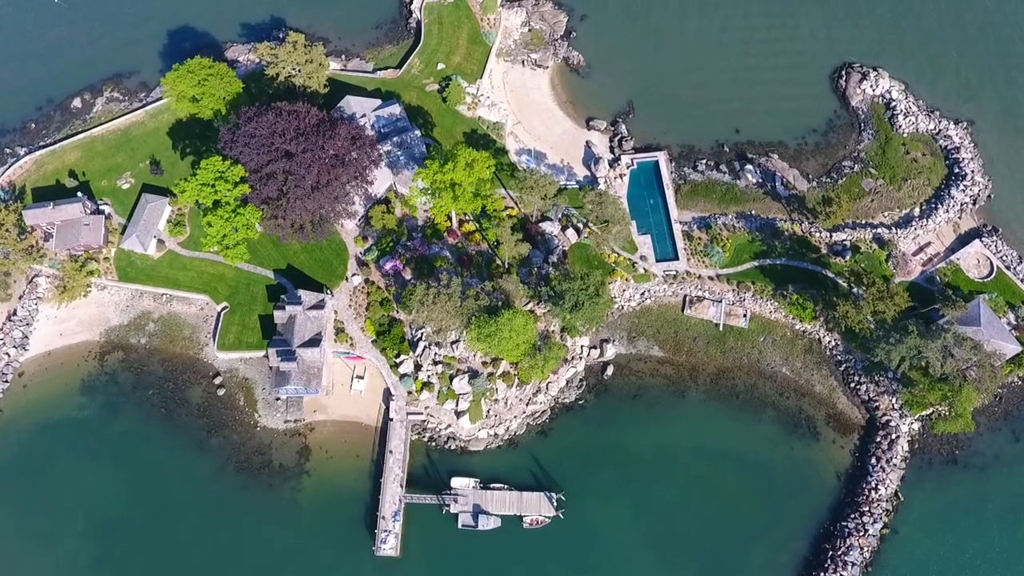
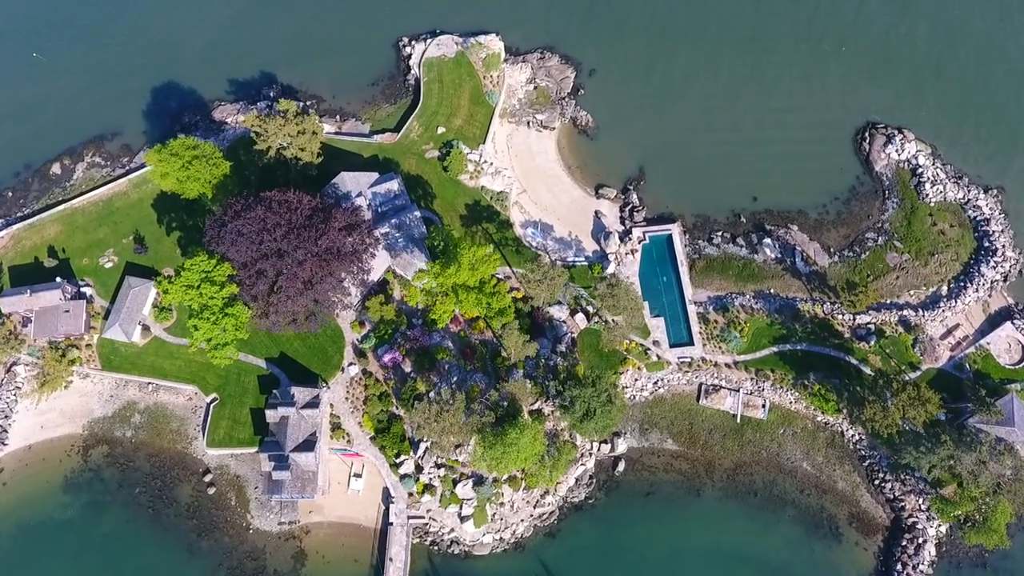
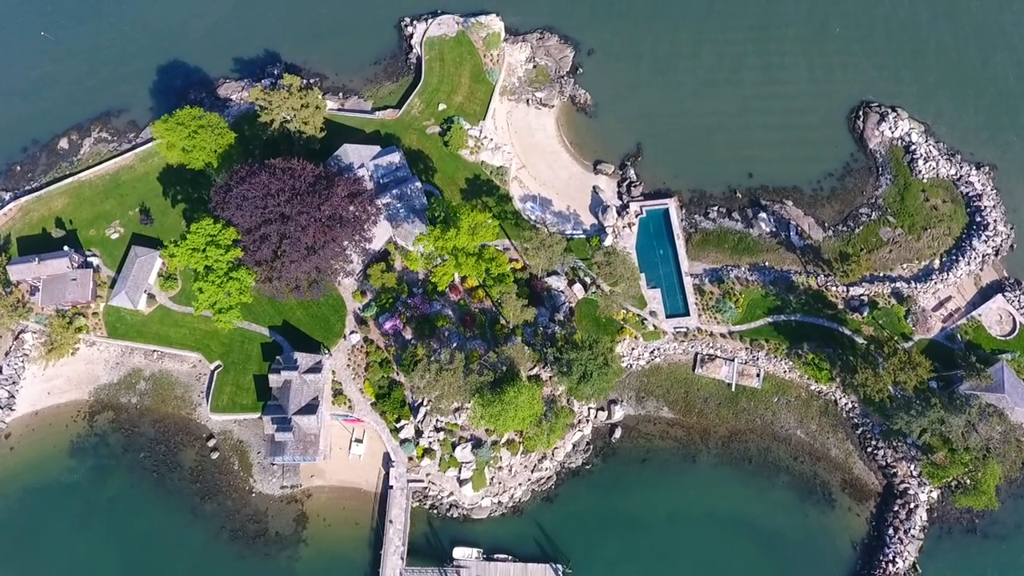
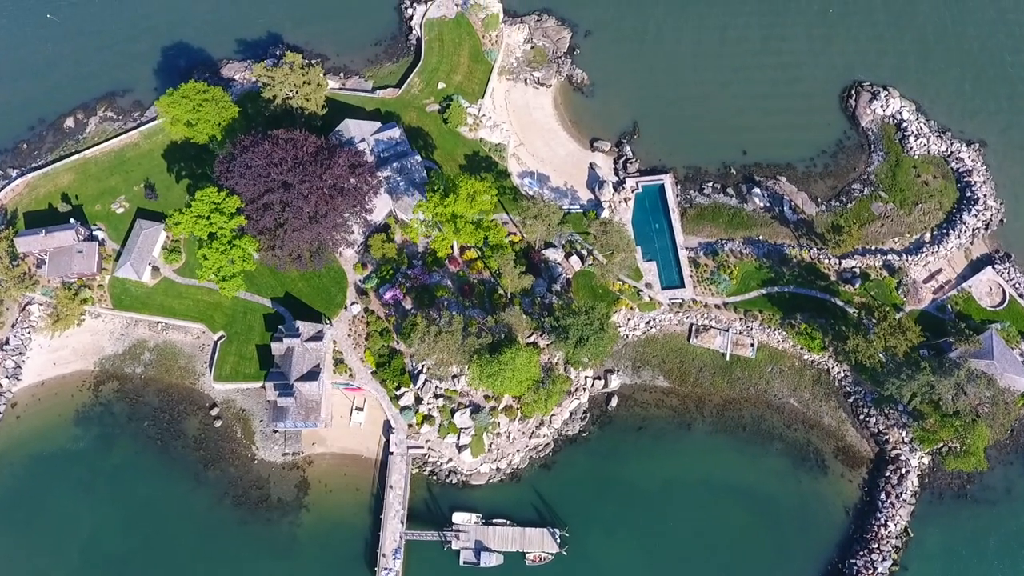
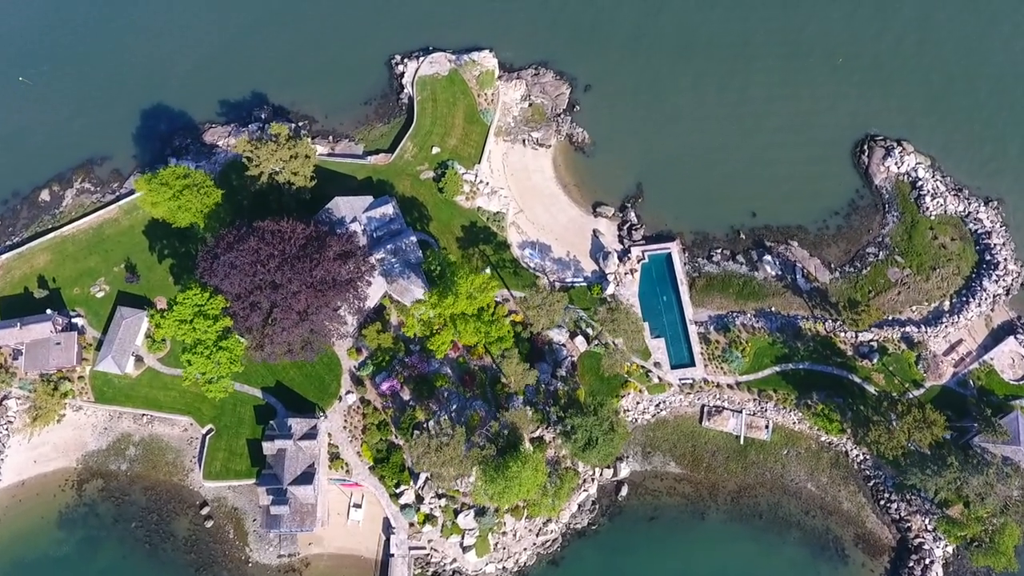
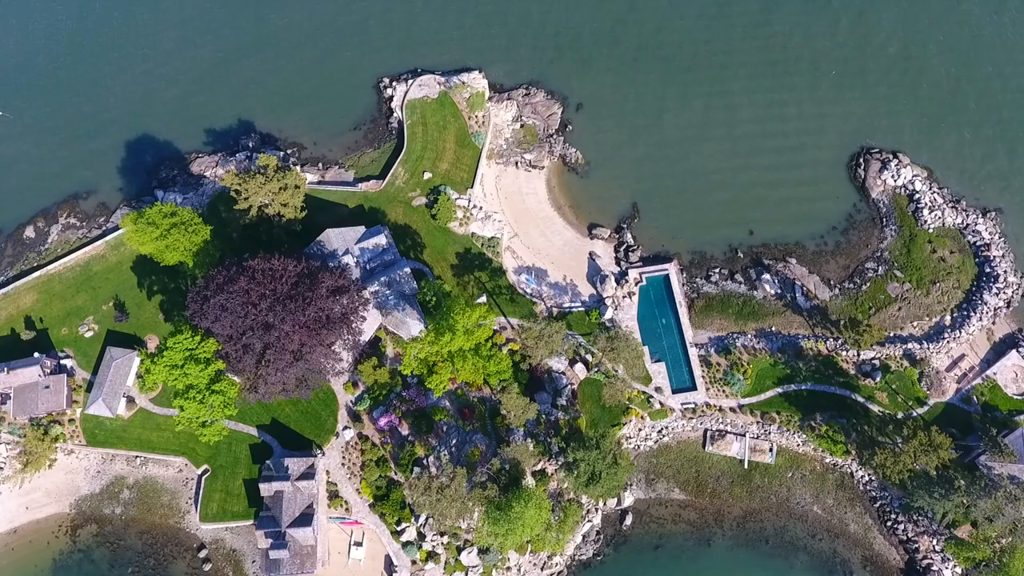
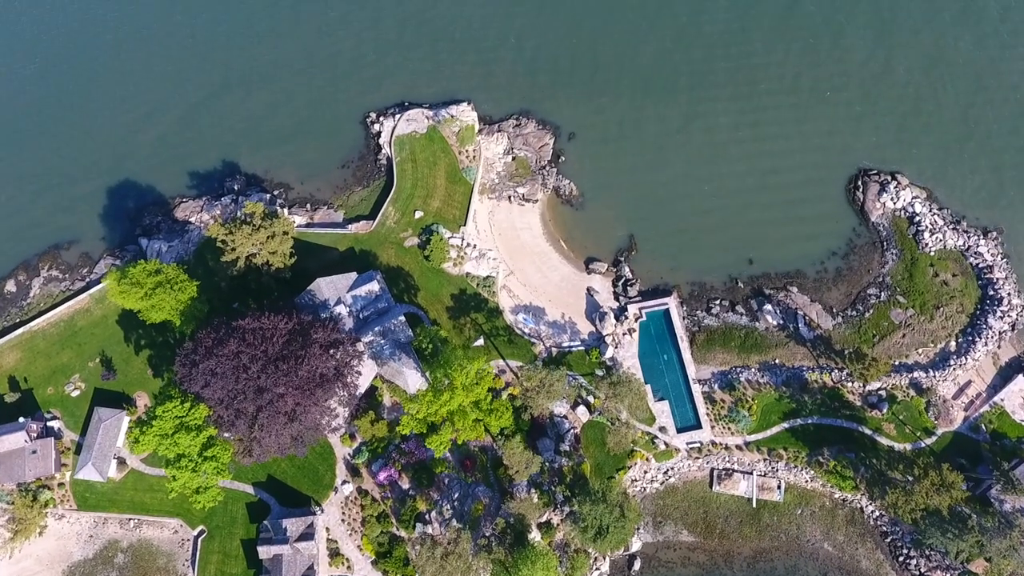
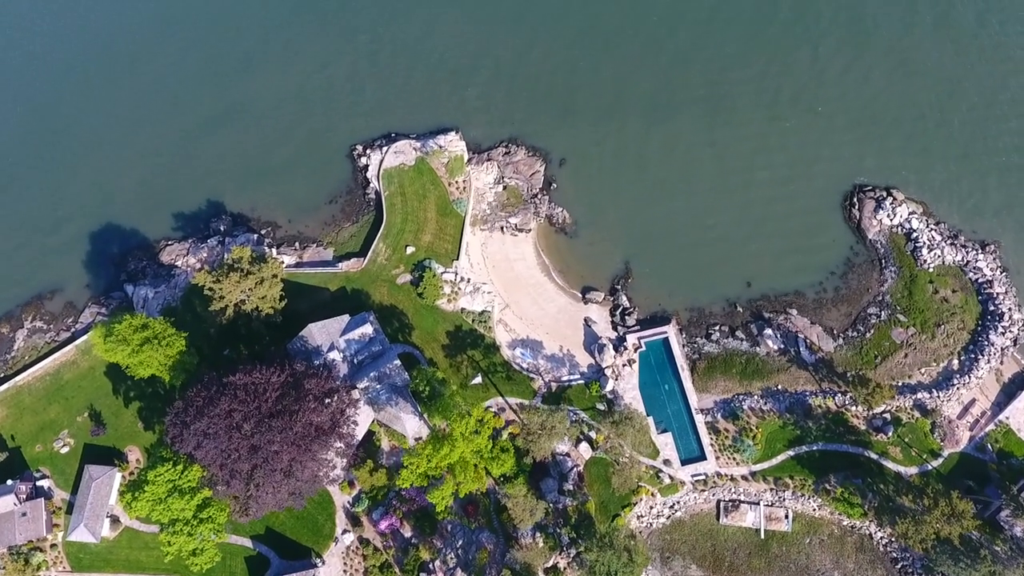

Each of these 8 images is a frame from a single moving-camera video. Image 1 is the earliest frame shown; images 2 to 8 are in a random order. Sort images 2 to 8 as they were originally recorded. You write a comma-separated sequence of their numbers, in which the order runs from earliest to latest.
4, 3, 2, 5, 6, 7, 8
